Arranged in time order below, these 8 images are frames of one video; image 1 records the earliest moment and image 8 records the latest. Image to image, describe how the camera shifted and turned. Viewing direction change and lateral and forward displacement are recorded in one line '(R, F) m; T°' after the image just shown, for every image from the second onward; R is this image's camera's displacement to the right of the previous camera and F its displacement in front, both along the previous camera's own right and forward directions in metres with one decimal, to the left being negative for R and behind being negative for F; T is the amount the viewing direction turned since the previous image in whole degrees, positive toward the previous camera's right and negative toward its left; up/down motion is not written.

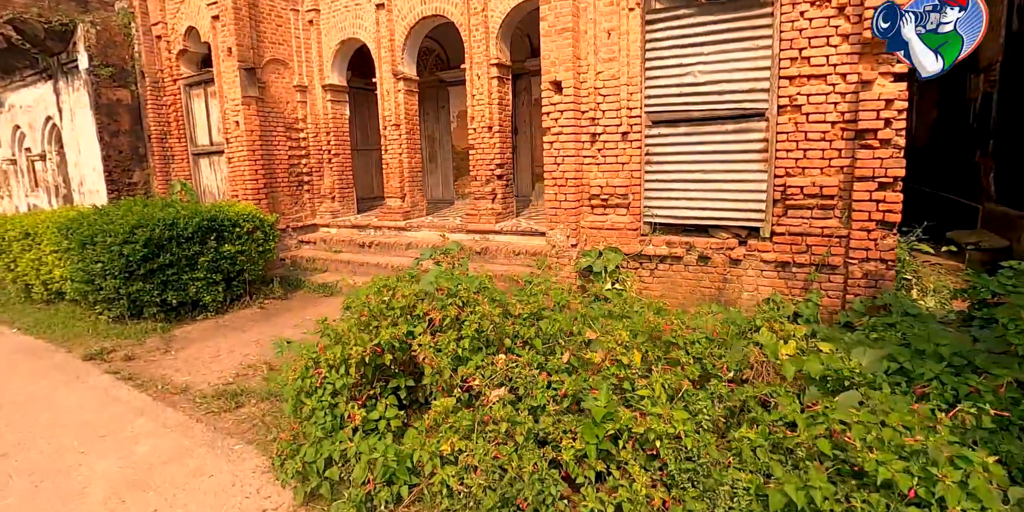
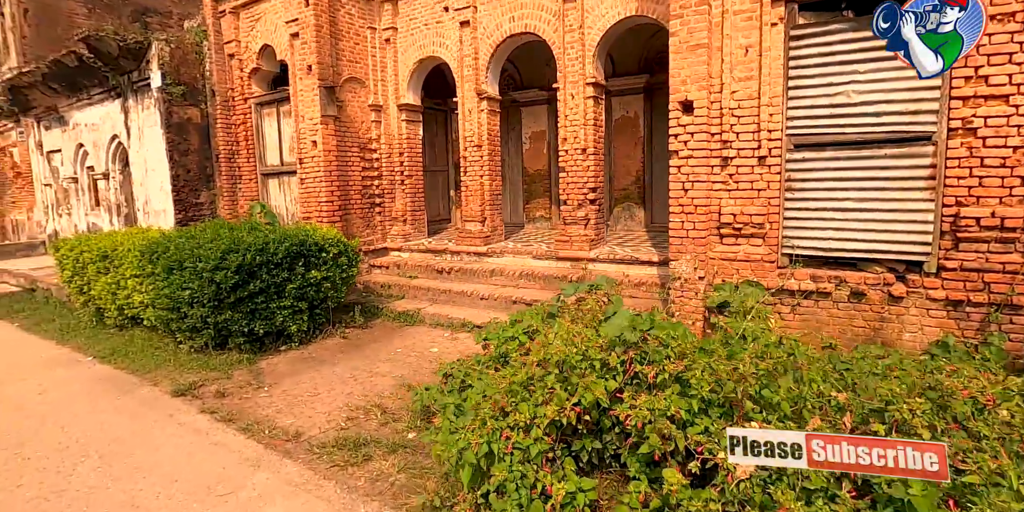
(-1.0, +0.4) m; -2°
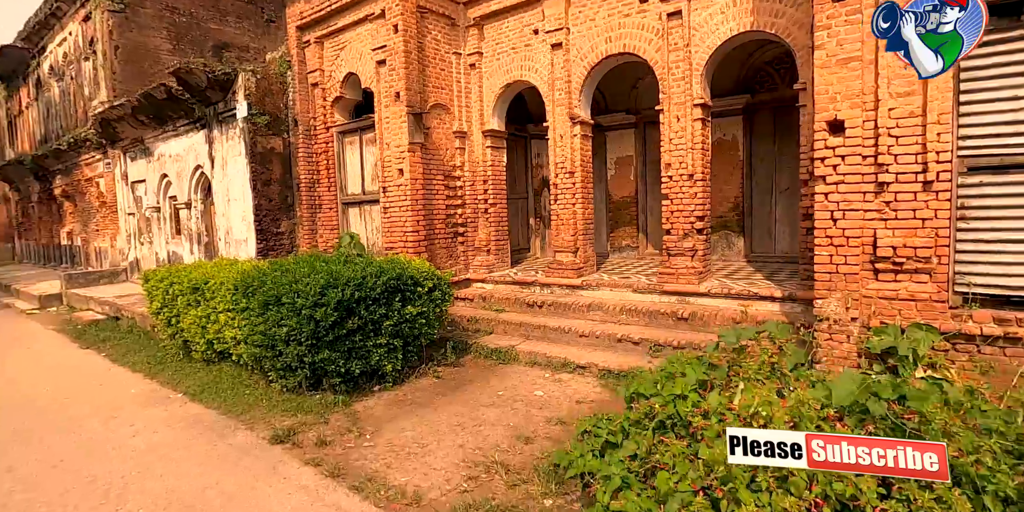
(-0.7, +0.4) m; -4°
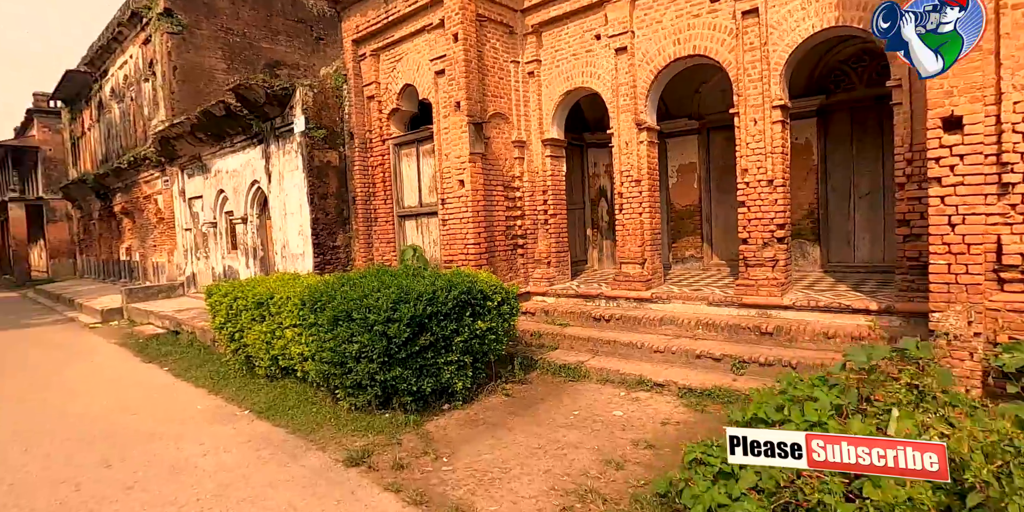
(-0.4, +0.2) m; -3°
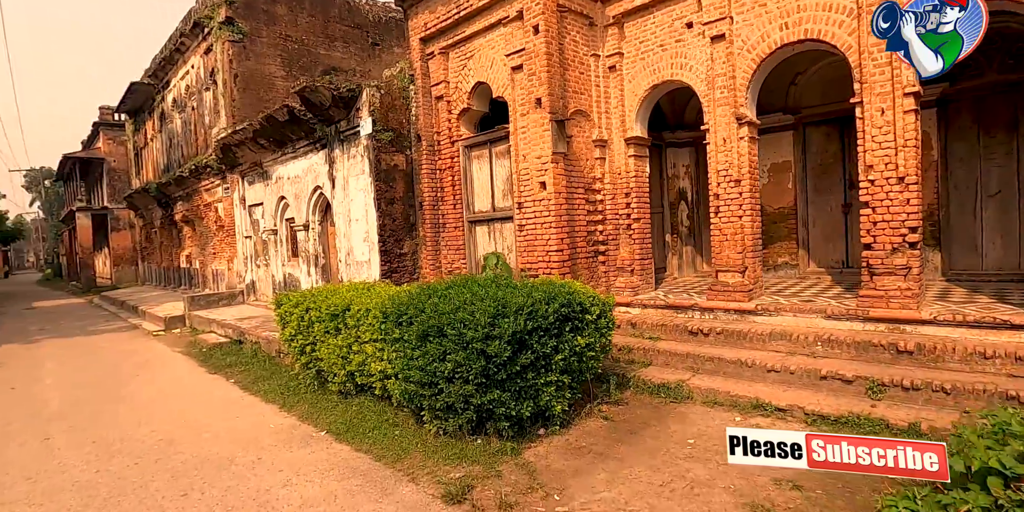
(-0.6, +0.5) m; -4°
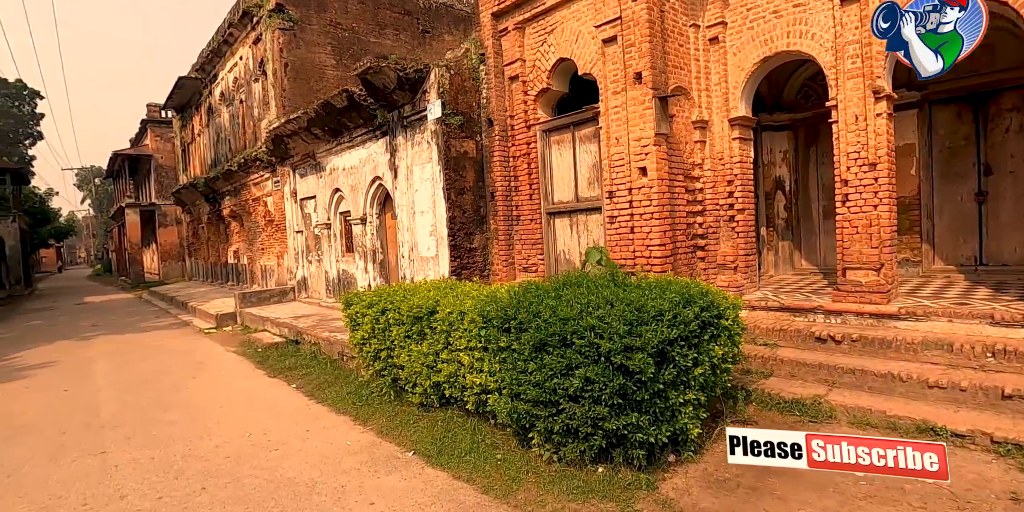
(-0.7, +0.7) m; -3°
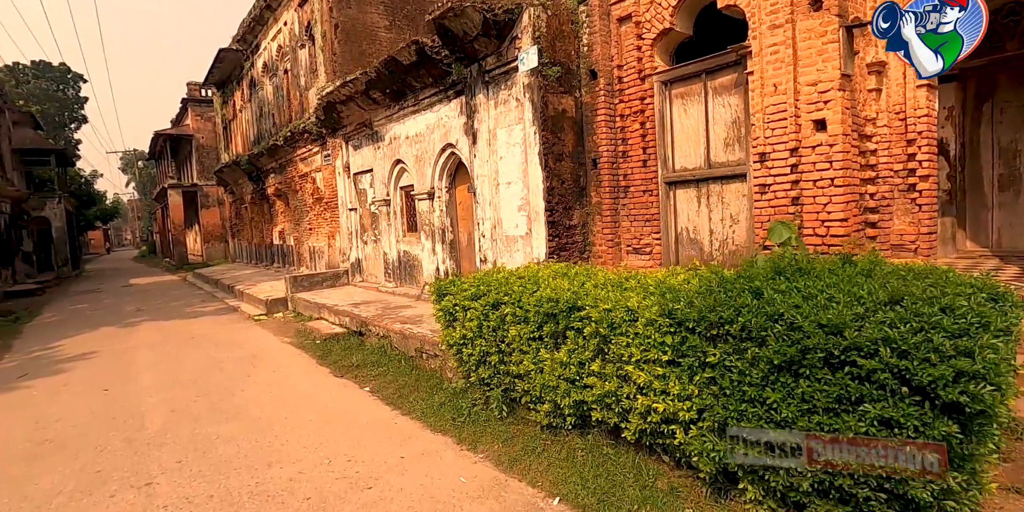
(-0.9, +1.2) m; -3°
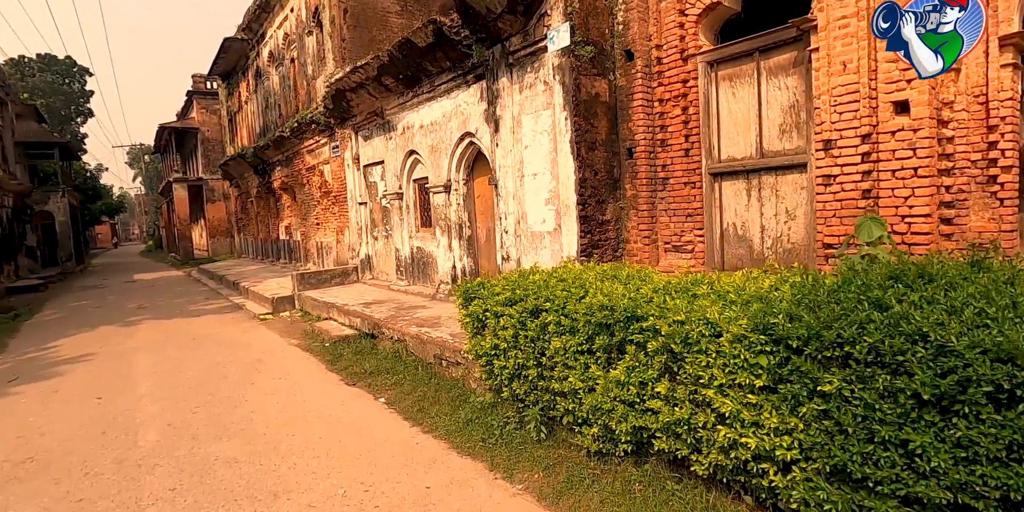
(-0.2, +0.5) m; -1°
